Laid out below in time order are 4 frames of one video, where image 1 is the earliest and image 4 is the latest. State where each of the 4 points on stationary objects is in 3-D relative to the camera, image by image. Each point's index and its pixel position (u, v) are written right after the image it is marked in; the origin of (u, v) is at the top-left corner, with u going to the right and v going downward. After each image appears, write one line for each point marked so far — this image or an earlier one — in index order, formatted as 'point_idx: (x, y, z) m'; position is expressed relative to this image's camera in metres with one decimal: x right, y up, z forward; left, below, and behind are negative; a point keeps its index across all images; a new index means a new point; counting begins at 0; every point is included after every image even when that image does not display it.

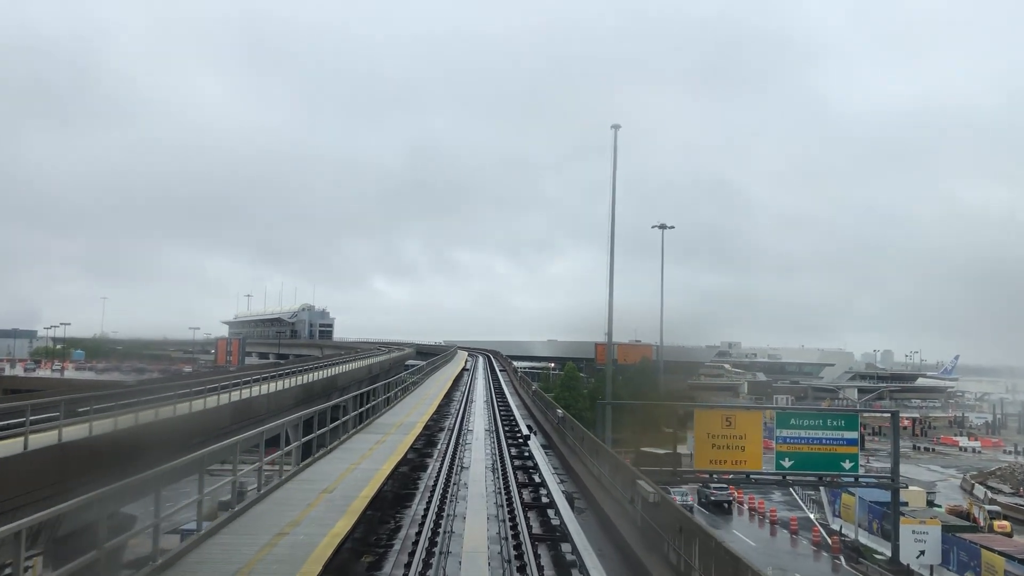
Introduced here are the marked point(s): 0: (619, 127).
0: (+2.3, +3.5, +13.4) m
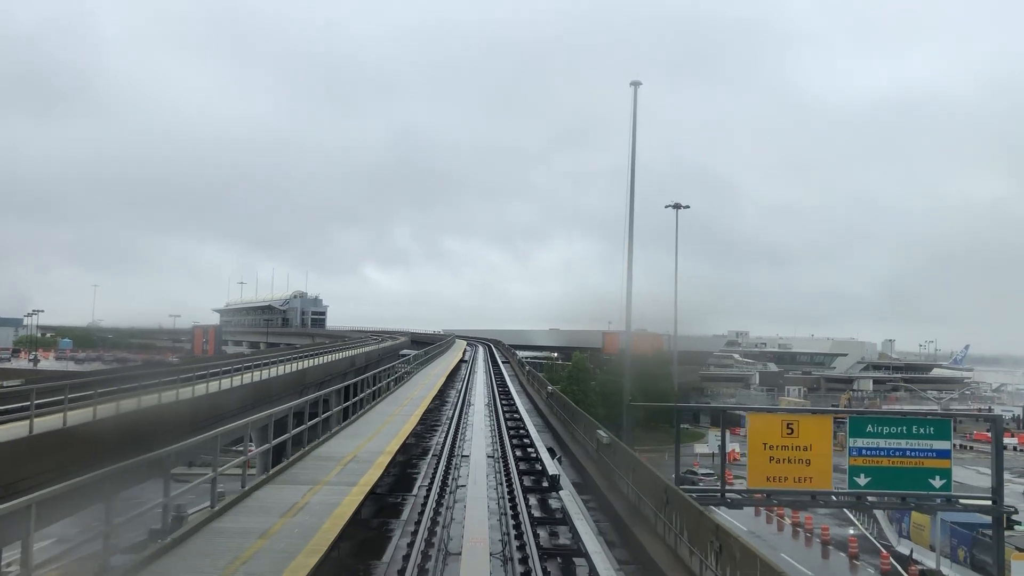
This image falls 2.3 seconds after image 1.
0: (+2.4, +3.9, +11.8) m
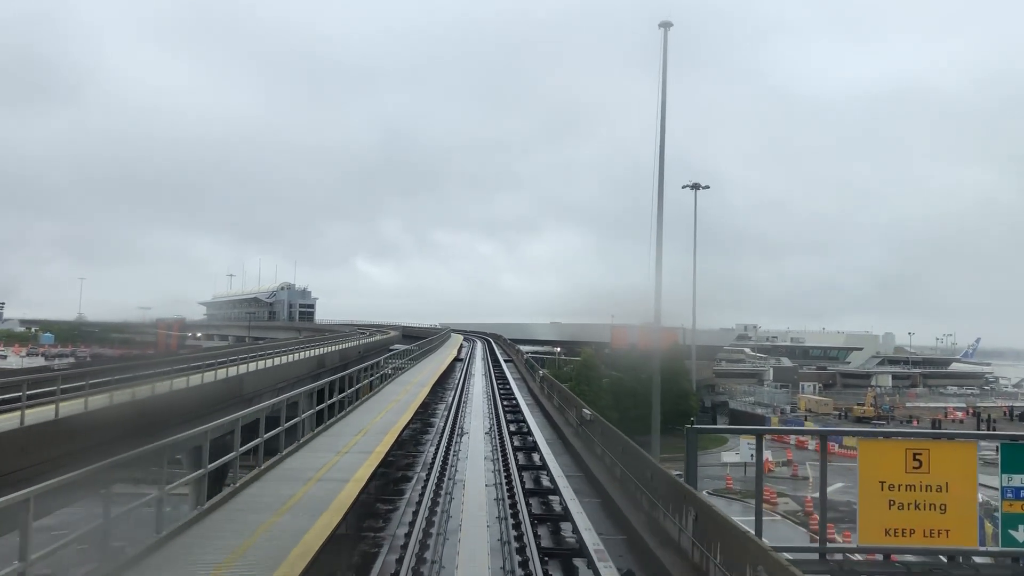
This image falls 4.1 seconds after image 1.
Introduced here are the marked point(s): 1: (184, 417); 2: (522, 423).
0: (+2.5, +4.1, +9.8) m
1: (-10.4, -4.1, +19.3) m
2: (+0.3, -4.1, +19.0) m
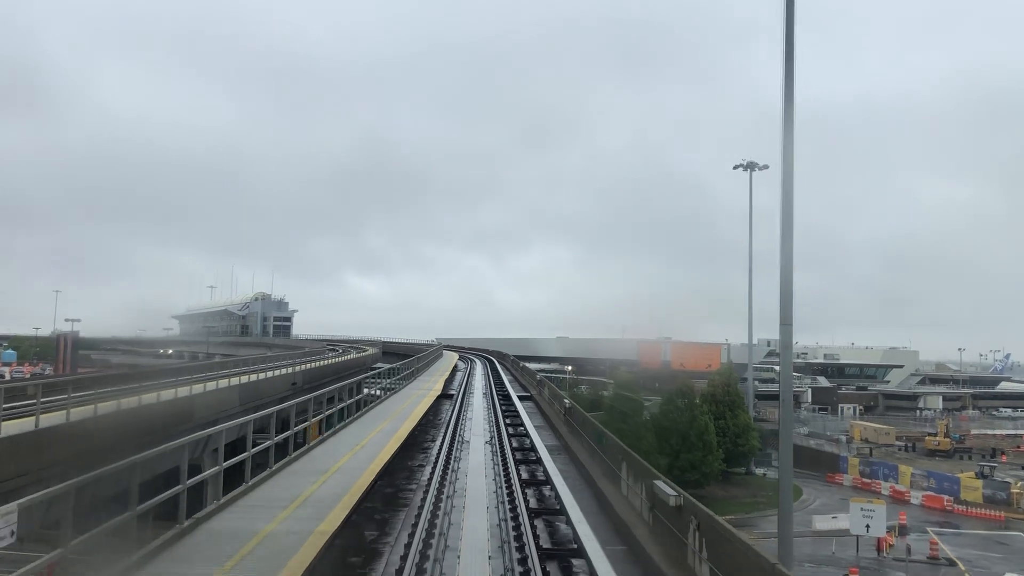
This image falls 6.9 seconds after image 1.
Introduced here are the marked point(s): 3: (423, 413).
0: (+2.7, +4.2, +6.1) m
1: (-10.2, -4.2, +15.4) m
2: (+0.5, -4.2, +15.1) m
3: (-2.7, -4.1, +18.4) m
